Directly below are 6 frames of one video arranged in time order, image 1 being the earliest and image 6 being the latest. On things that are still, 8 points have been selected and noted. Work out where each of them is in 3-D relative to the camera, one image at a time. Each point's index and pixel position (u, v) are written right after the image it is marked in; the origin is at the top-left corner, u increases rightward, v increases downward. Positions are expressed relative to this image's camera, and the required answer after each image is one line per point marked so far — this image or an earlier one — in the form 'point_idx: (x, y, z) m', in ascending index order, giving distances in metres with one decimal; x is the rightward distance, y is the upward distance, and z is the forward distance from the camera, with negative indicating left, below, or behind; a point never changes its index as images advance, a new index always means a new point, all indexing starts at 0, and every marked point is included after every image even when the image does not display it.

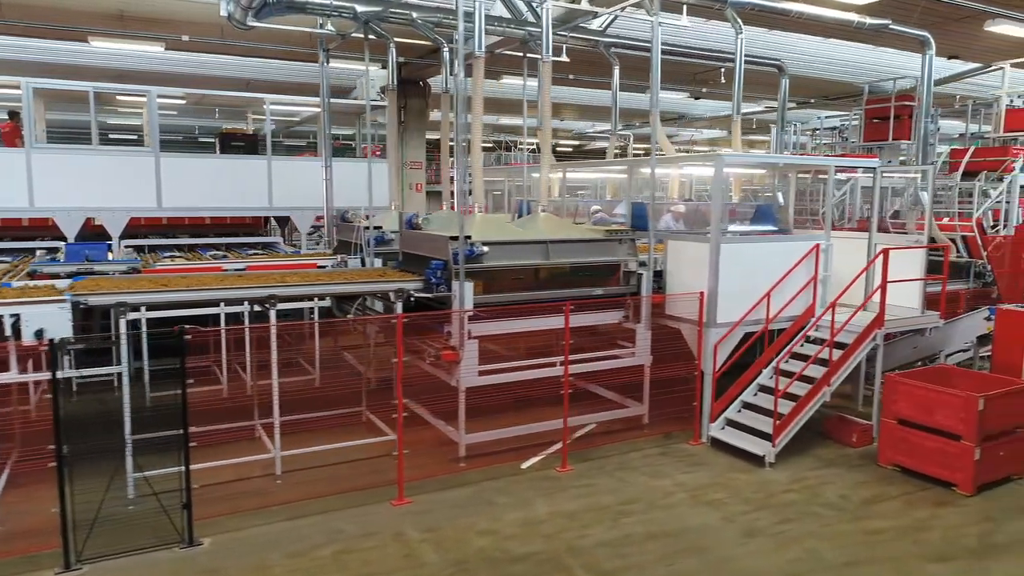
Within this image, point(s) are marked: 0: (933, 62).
0: (+4.8, +2.6, +9.8) m
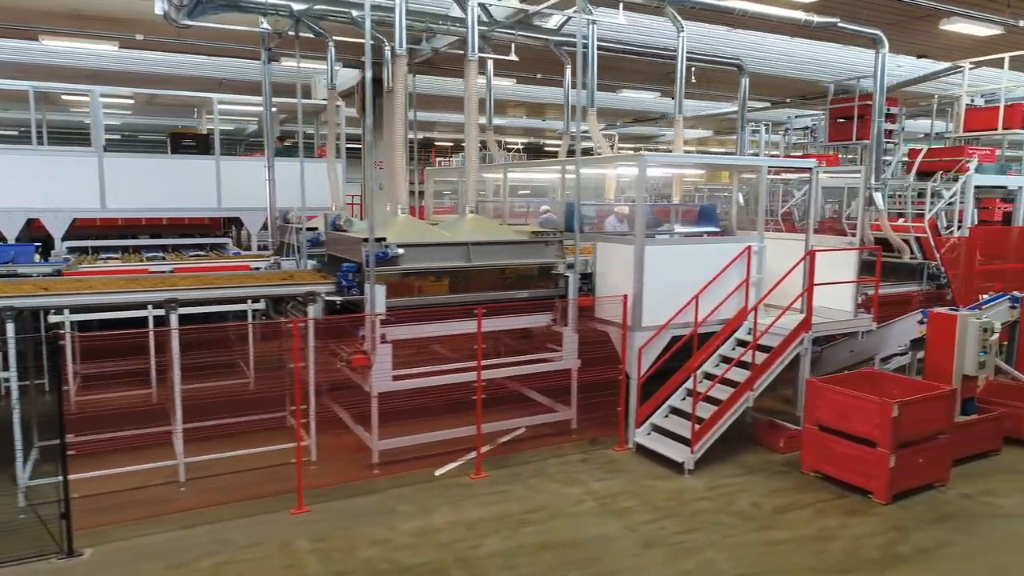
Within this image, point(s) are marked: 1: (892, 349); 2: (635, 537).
0: (+4.2, +2.6, +9.7) m
1: (+3.2, -0.5, +7.2) m
2: (+0.7, -1.5, +5.0) m
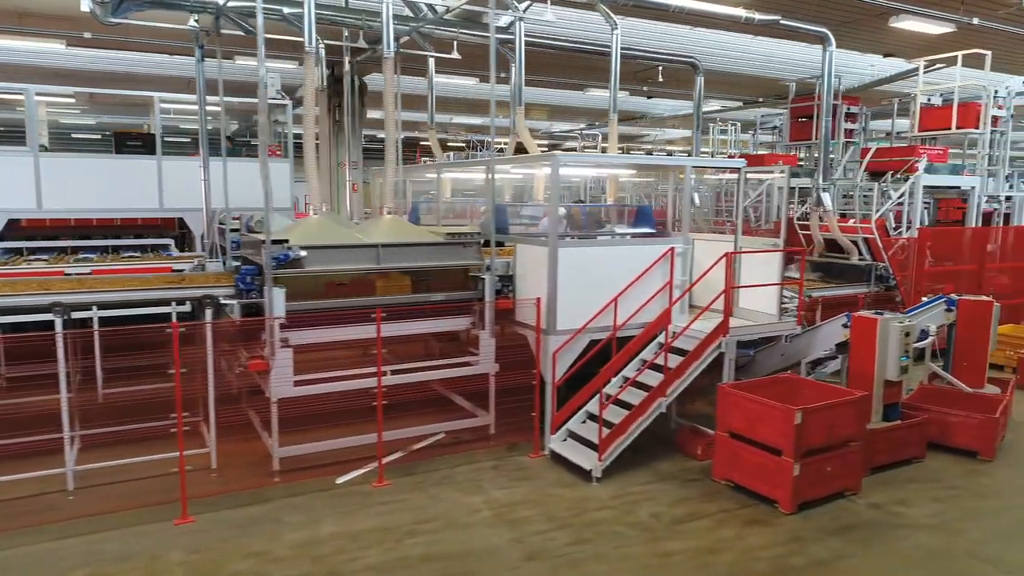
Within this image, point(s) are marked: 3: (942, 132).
0: (+3.6, +2.6, +9.5) m
1: (+2.6, -0.5, +7.1) m
2: (+0.1, -1.5, +4.8) m
3: (+5.4, +1.9, +10.6) m
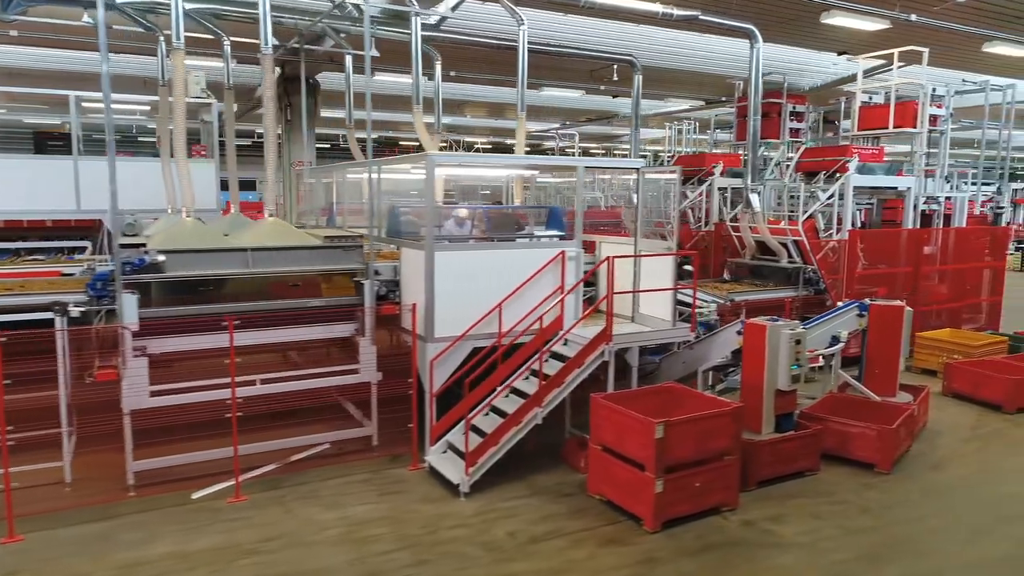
0: (+2.7, +2.5, +9.2) m
1: (+1.7, -0.6, +6.8) m
2: (-0.8, -1.5, +4.6) m
3: (+4.5, +1.9, +10.4) m
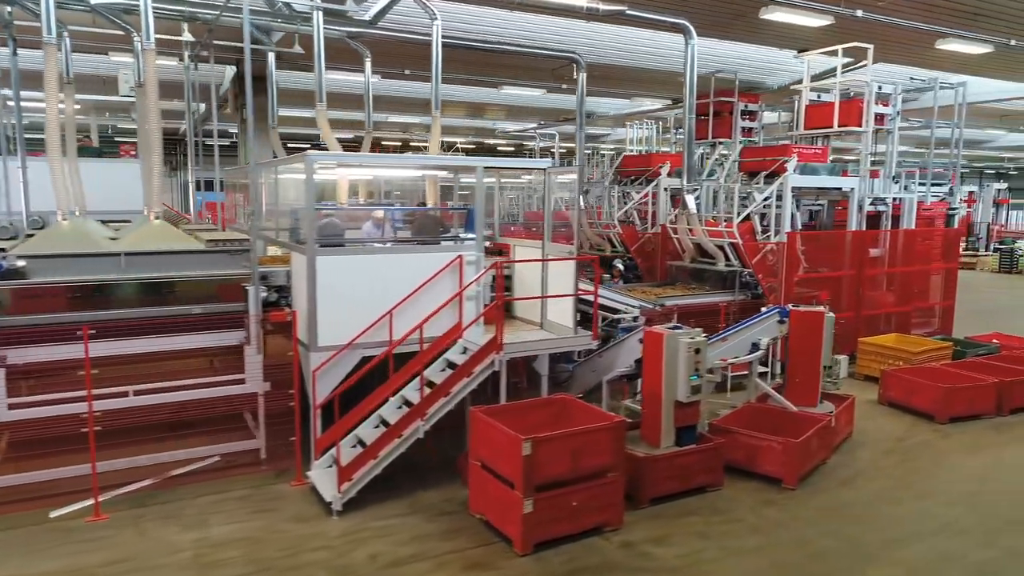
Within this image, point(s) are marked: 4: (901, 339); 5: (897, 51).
0: (+1.9, +2.5, +8.9) m
1: (+0.9, -0.6, +6.5) m
2: (-1.6, -1.6, +4.3) m
3: (+3.7, +1.9, +10.1) m
4: (+4.4, -0.6, +9.6) m
5: (+5.1, +3.1, +11.2) m
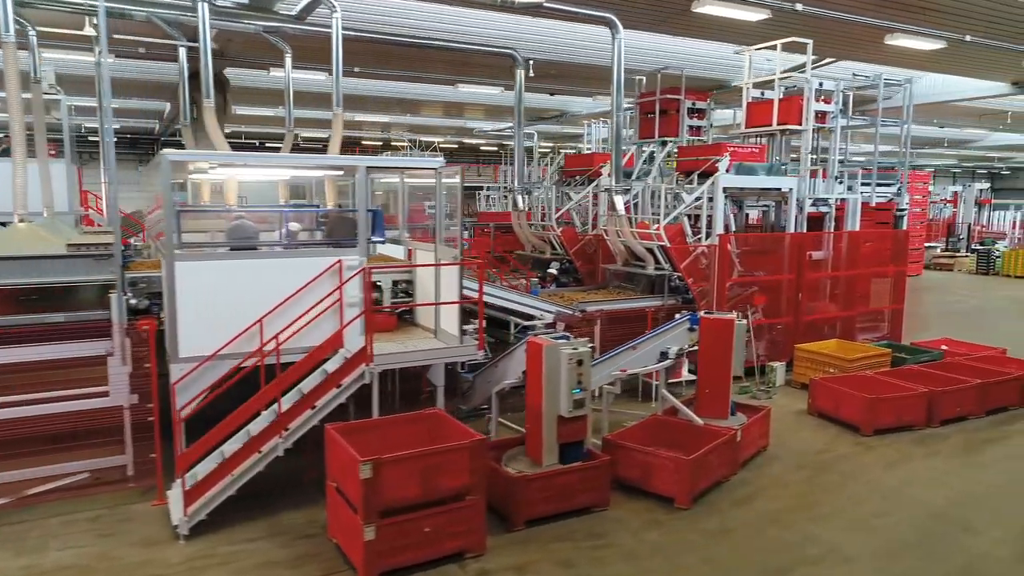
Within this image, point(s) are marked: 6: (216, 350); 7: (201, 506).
0: (+1.1, +2.4, +8.6) m
1: (+0.1, -0.7, +6.2) m
2: (-2.4, -1.6, +3.9) m
3: (+2.9, +1.8, +9.7) m
4: (+3.6, -0.6, +9.2) m
5: (+4.3, +3.1, +10.8) m
6: (-1.9, -0.4, +5.6) m
7: (-1.8, -1.3, +5.0) m
